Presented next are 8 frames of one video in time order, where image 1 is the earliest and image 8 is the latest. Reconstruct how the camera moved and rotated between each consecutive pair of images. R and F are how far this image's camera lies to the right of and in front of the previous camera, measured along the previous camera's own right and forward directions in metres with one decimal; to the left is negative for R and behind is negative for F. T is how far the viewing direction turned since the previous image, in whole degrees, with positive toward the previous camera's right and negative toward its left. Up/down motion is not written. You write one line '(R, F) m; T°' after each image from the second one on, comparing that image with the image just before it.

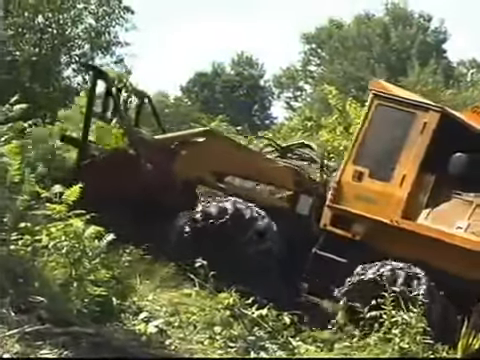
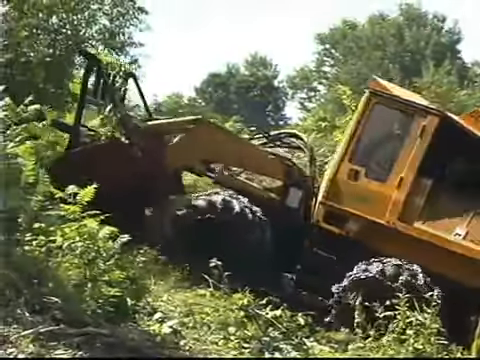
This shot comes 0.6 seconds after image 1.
(0.0, 0.0) m; -1°
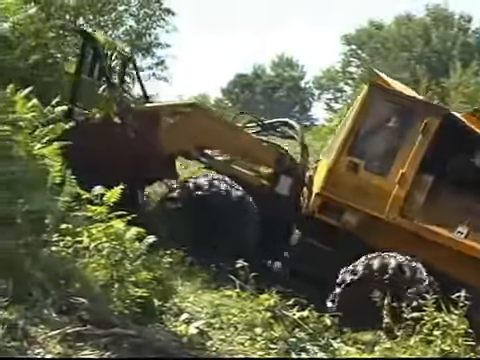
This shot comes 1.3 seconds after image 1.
(0.0, 0.0) m; -1°
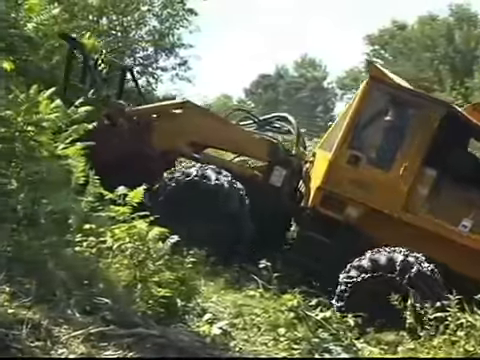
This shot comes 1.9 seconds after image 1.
(0.0, 0.0) m; -1°
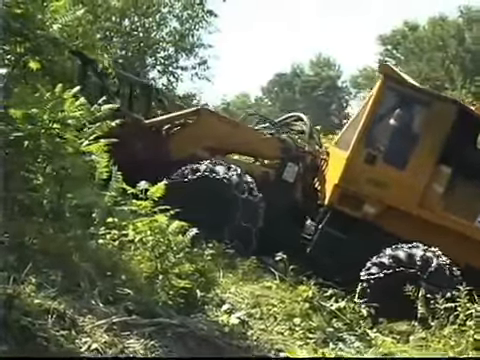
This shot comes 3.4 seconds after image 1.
(0.0, -0.3) m; -1°
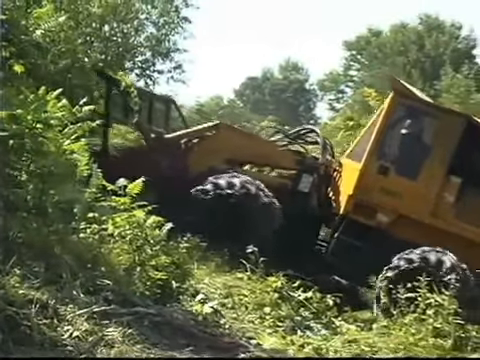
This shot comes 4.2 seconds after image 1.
(0.0, -0.4) m; +1°
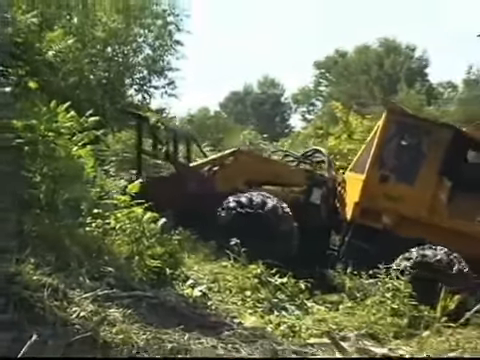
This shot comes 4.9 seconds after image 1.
(+0.1, -1.1) m; 0°
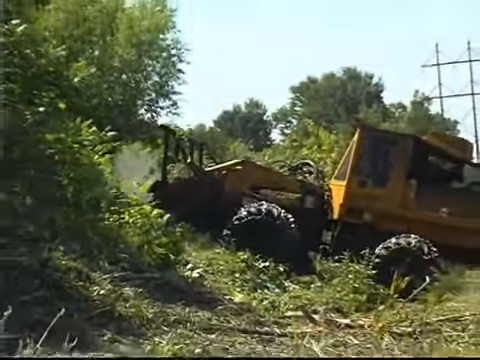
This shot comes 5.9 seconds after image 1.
(+0.1, -1.9) m; 0°
